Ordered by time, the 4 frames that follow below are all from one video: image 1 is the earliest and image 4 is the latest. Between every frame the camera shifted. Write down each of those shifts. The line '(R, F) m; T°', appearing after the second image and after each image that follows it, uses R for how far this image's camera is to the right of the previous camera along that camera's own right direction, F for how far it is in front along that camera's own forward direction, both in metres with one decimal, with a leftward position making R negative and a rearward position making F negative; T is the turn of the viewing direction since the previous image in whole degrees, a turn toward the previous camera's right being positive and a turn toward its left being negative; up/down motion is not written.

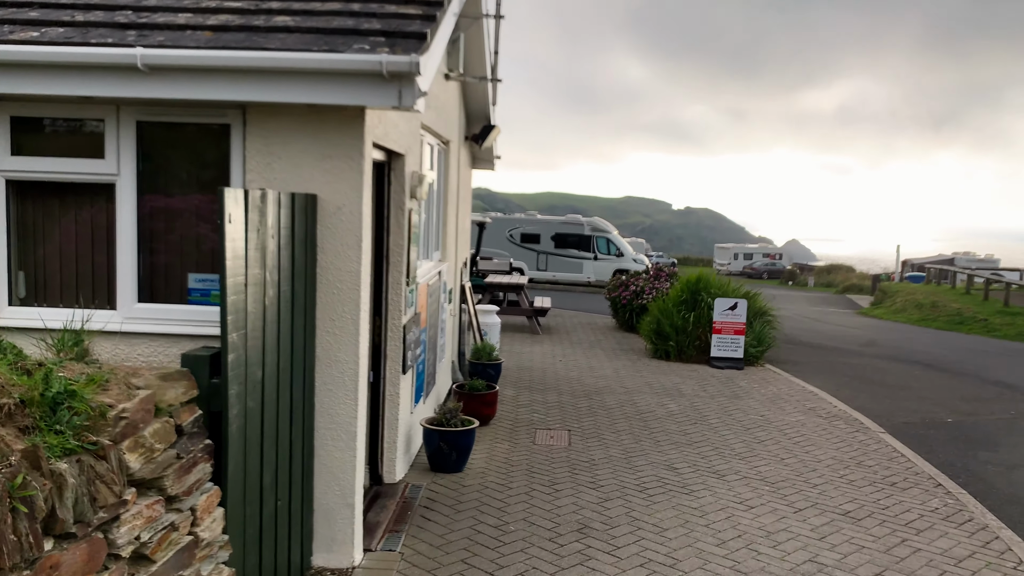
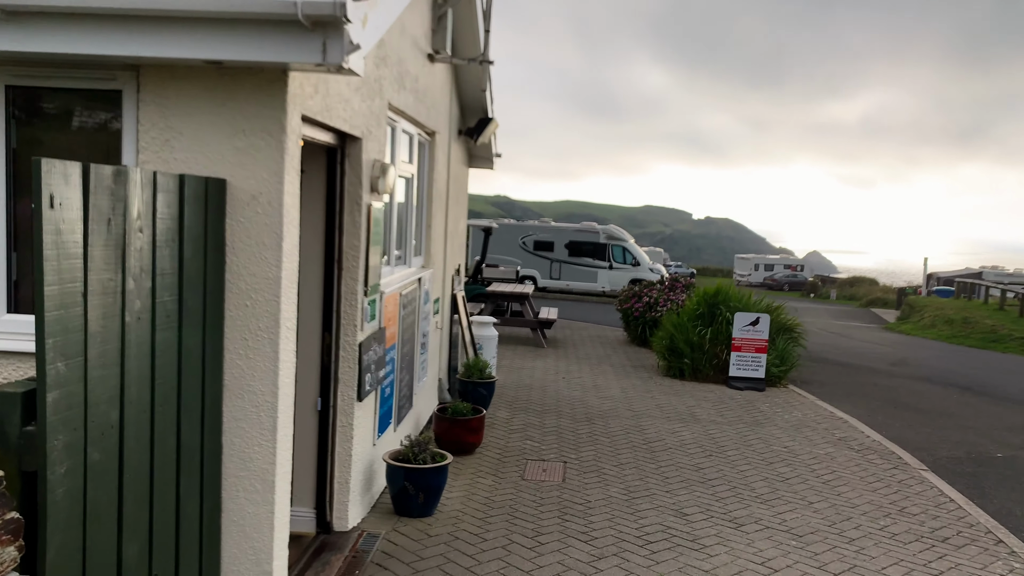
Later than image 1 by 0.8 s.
(+0.2, +0.8) m; -1°
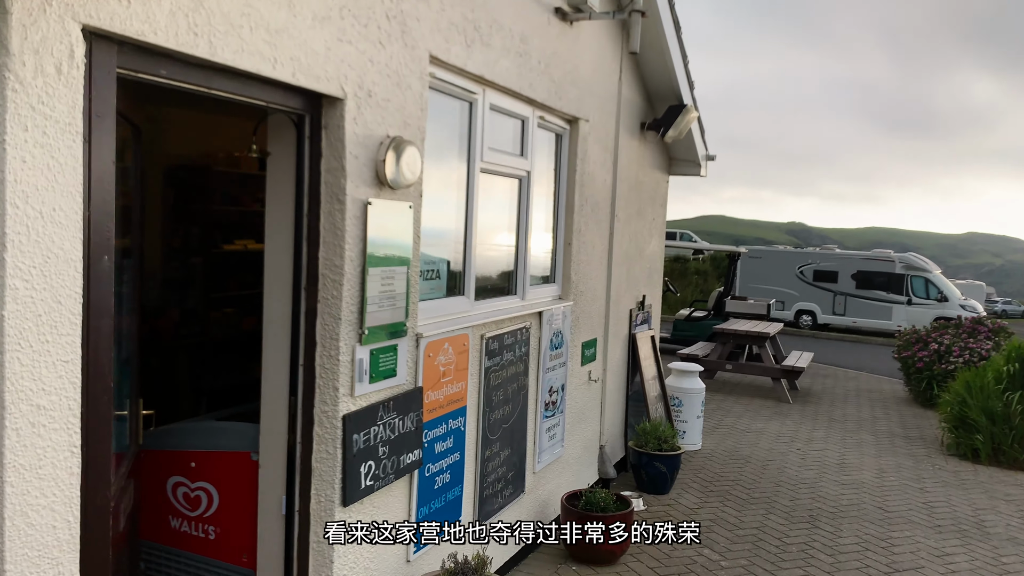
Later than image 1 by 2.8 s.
(+0.7, +1.8) m; -20°
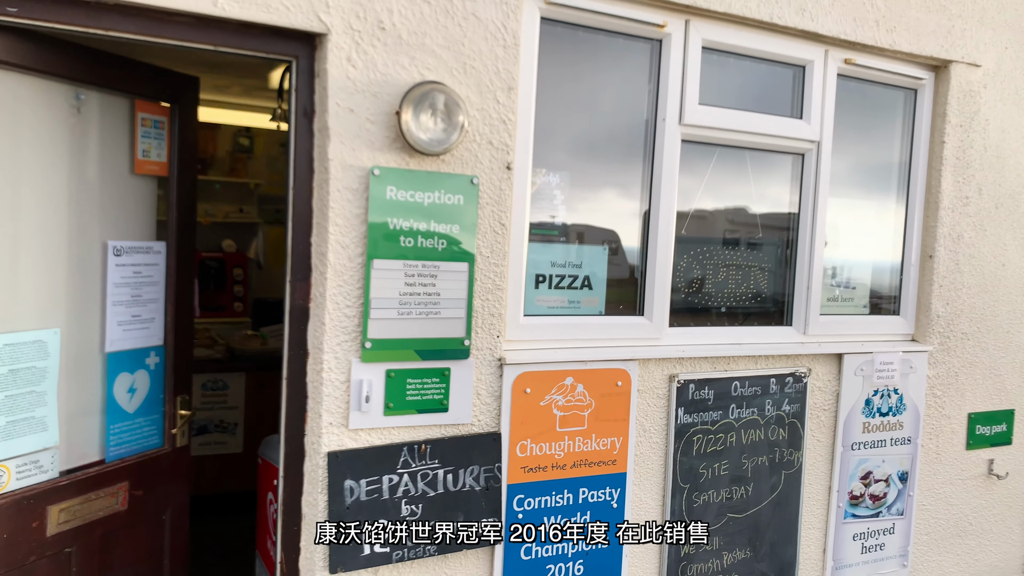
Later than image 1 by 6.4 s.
(+1.1, +1.4) m; -39°
